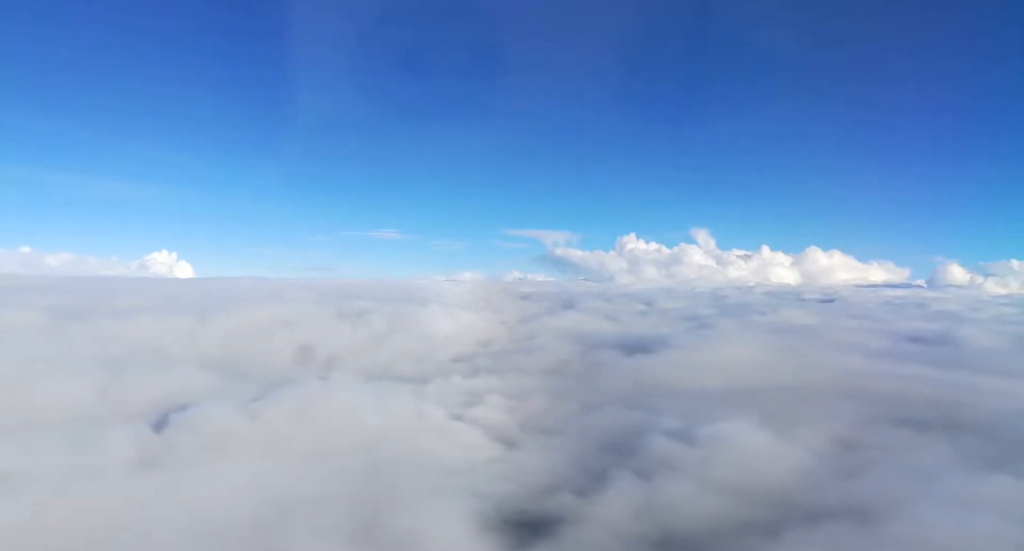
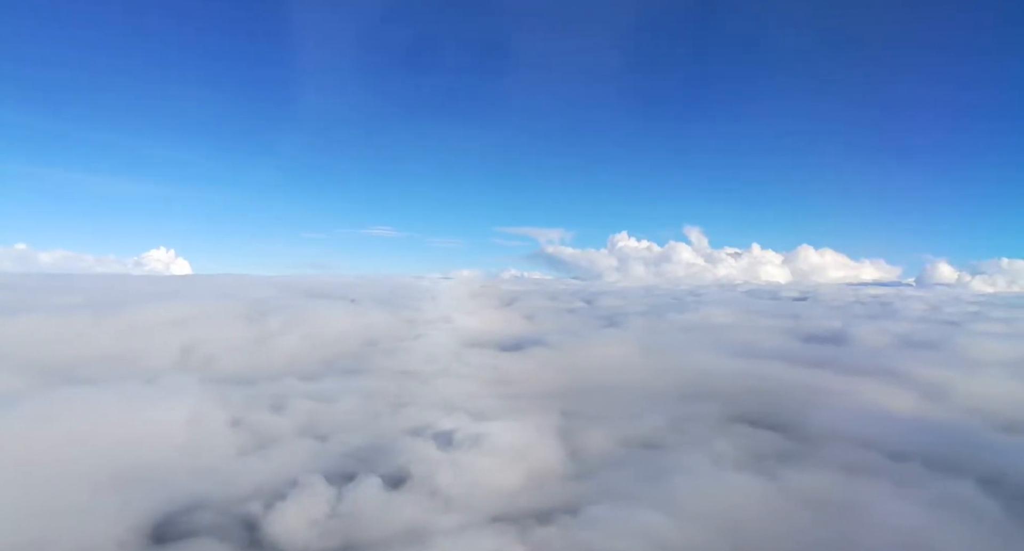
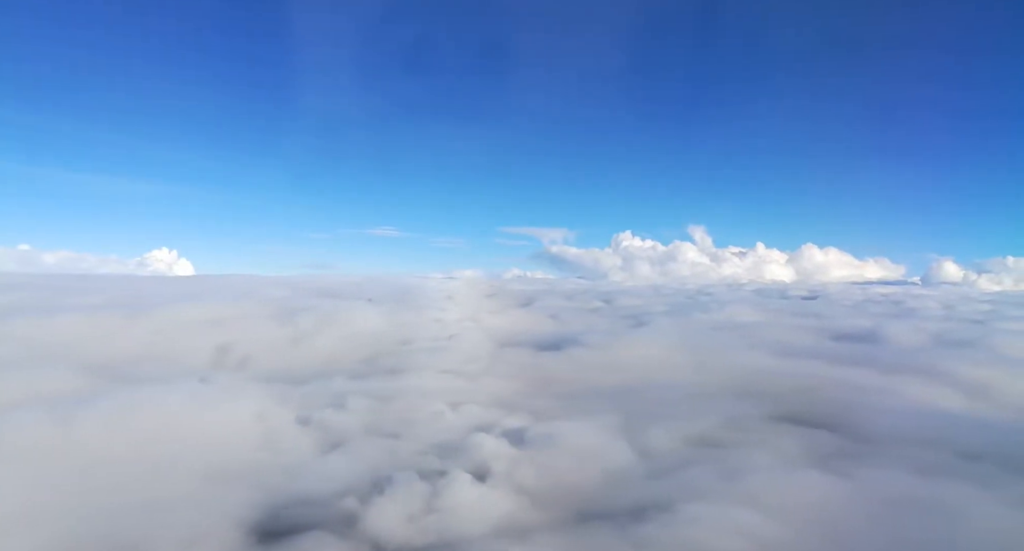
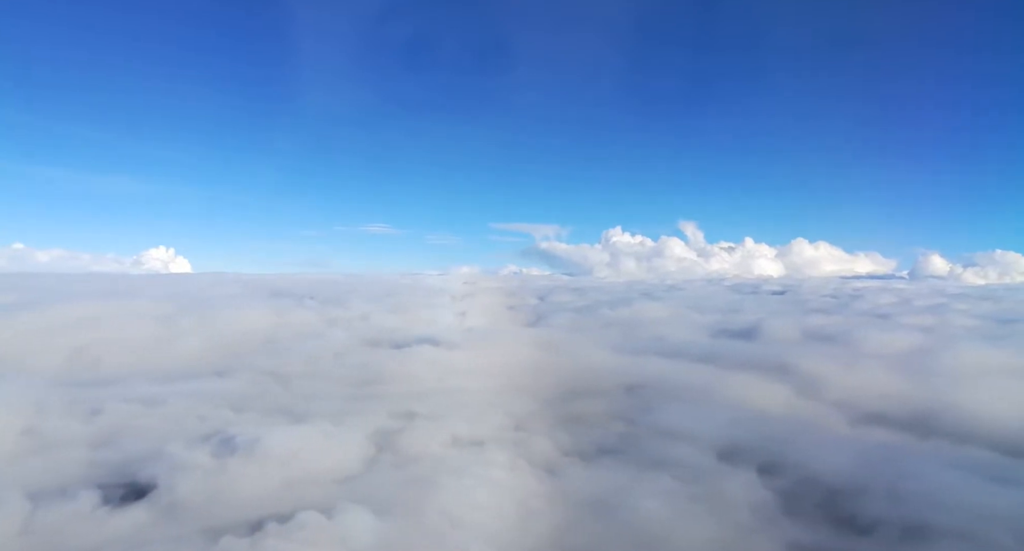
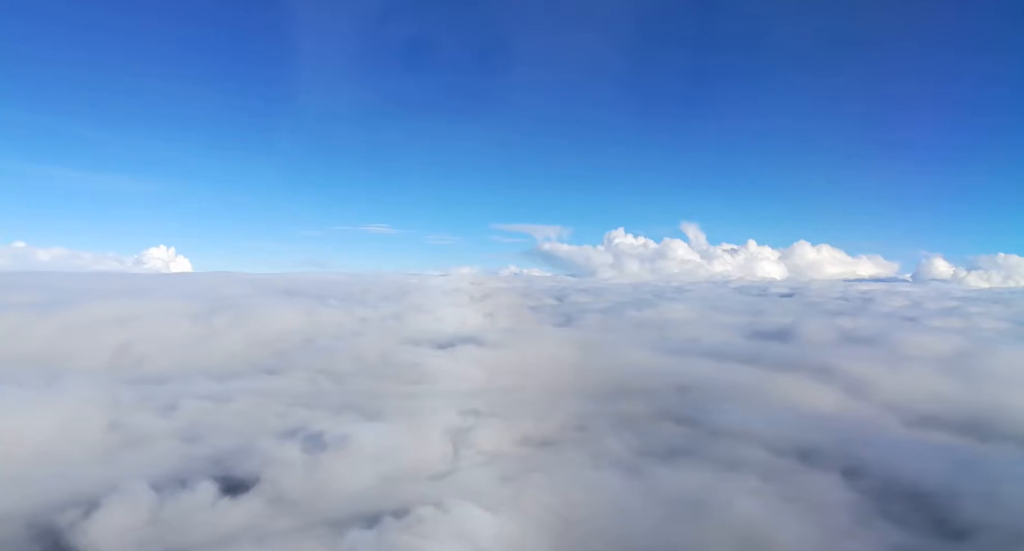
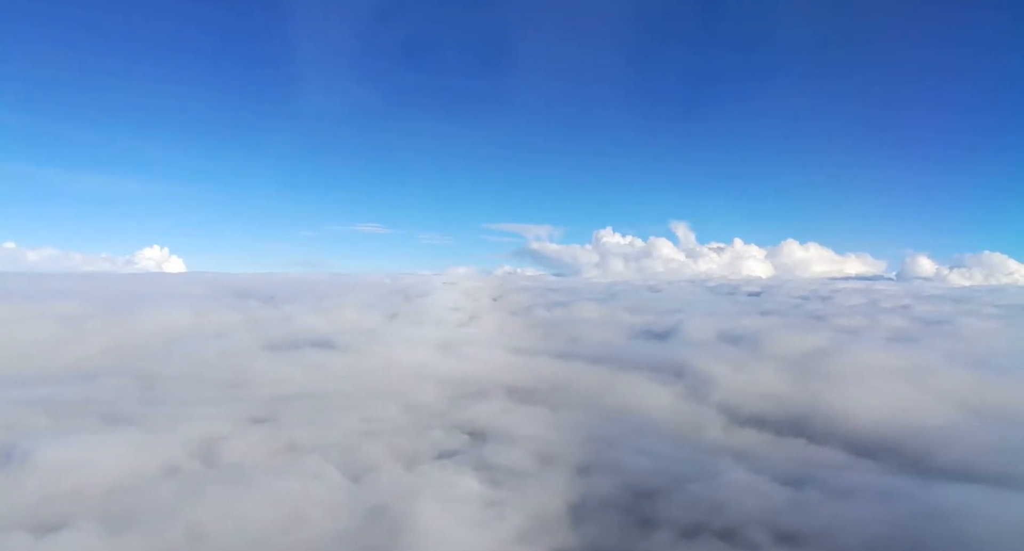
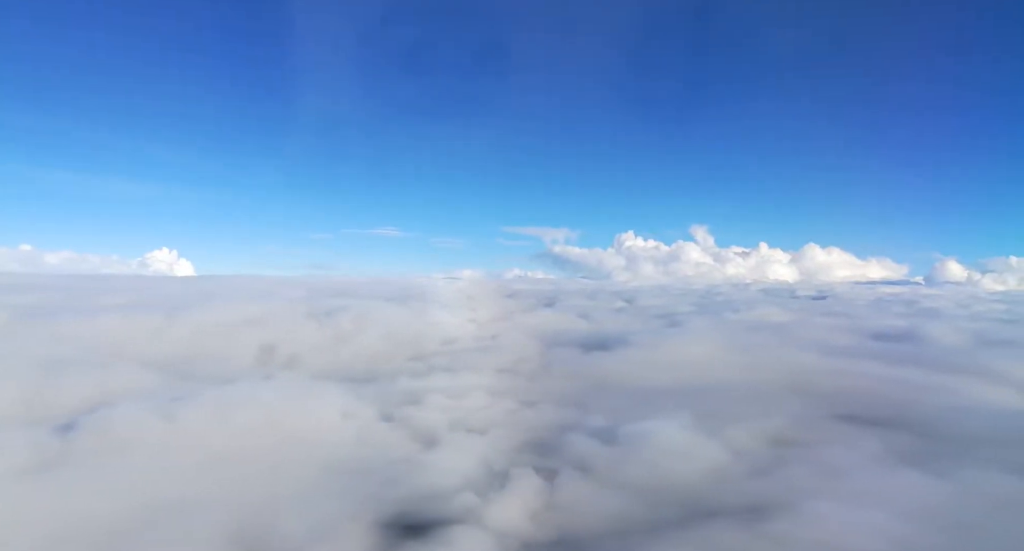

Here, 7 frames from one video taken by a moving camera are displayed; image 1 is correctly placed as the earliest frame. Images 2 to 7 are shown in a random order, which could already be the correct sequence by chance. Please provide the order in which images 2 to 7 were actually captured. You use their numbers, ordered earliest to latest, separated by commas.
7, 3, 2, 5, 4, 6
